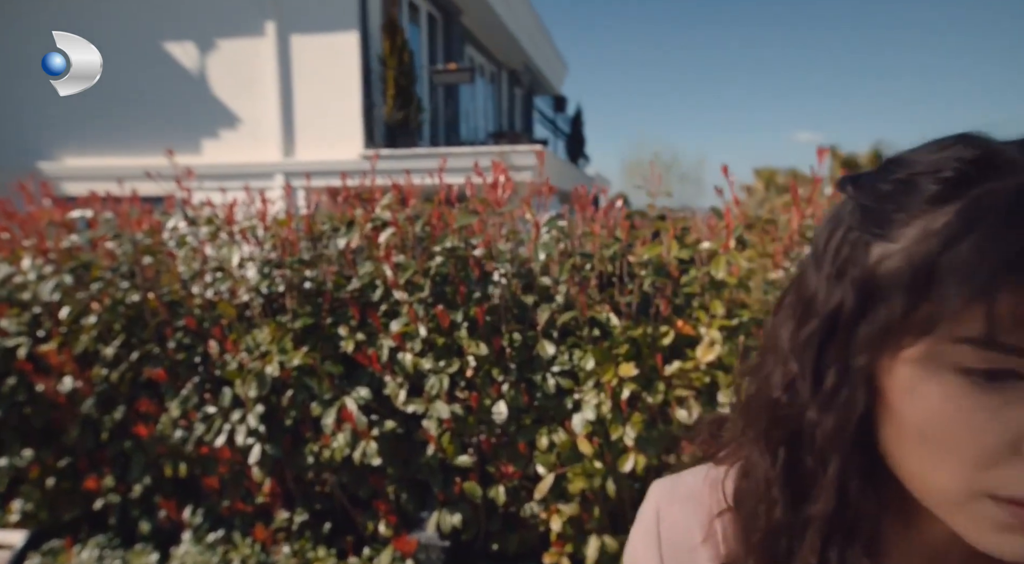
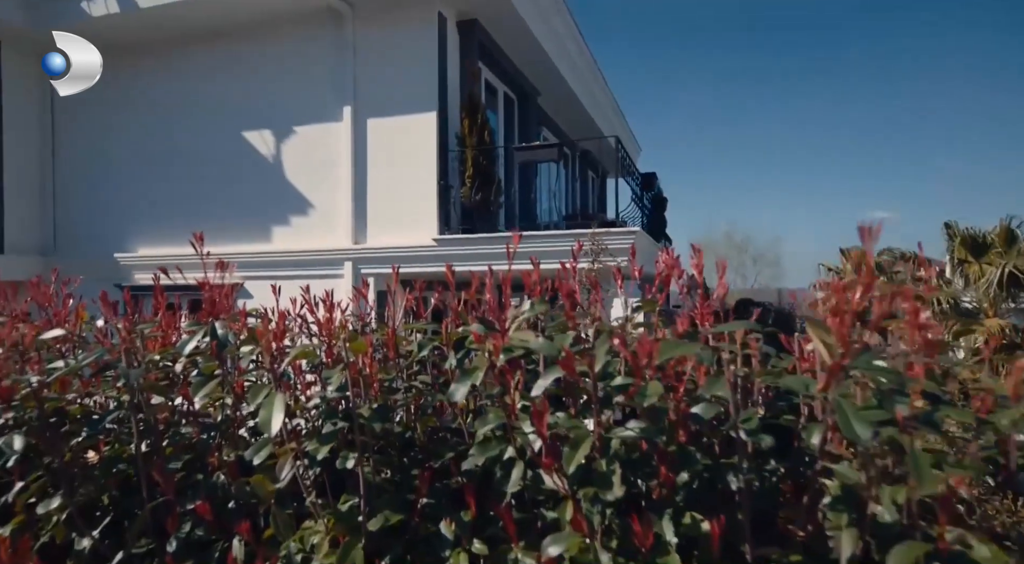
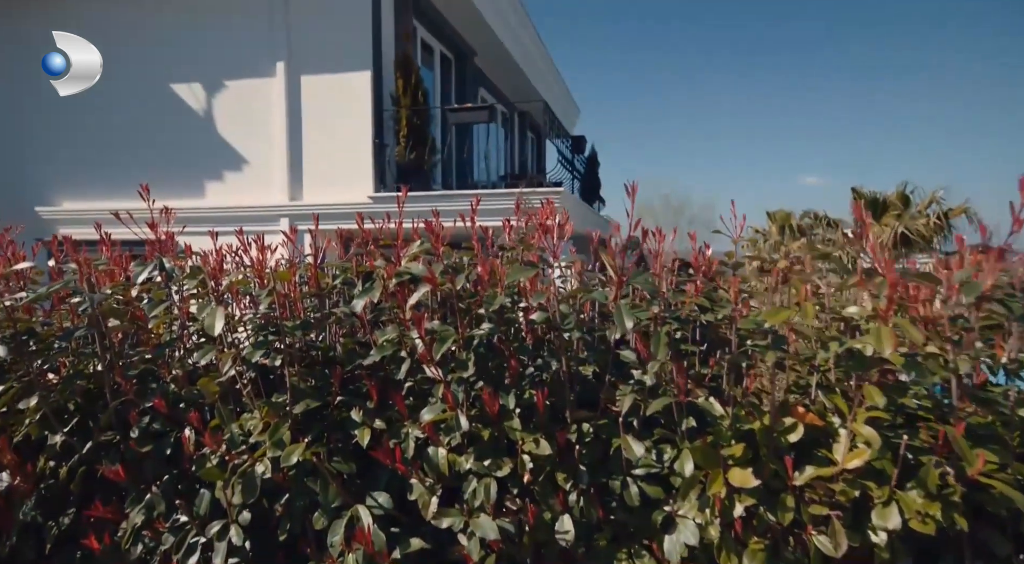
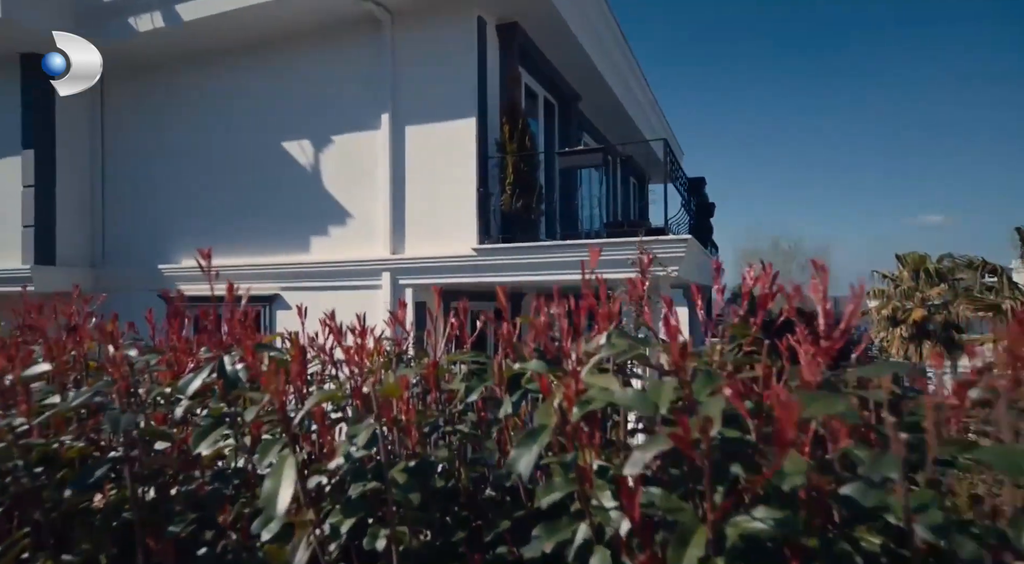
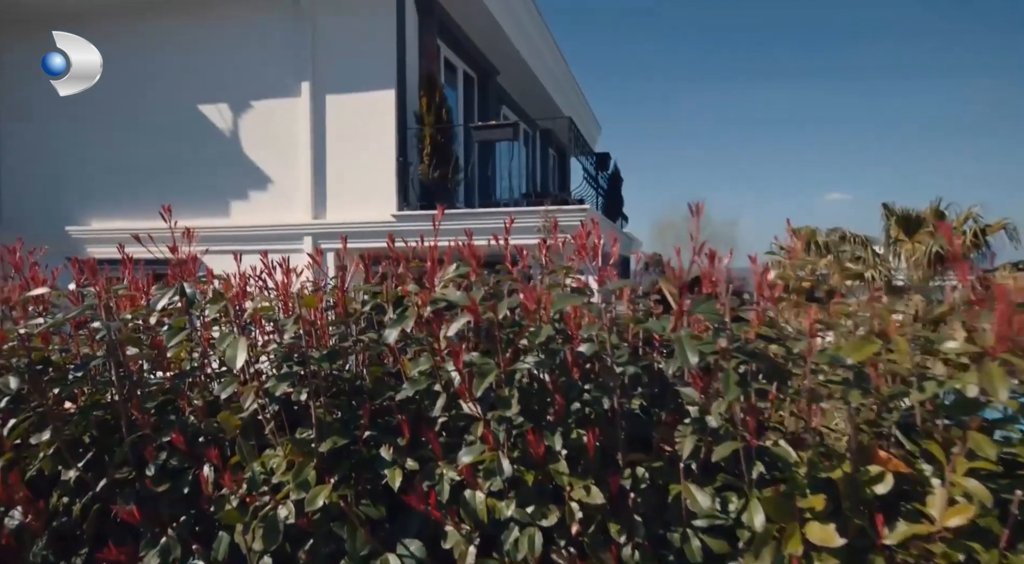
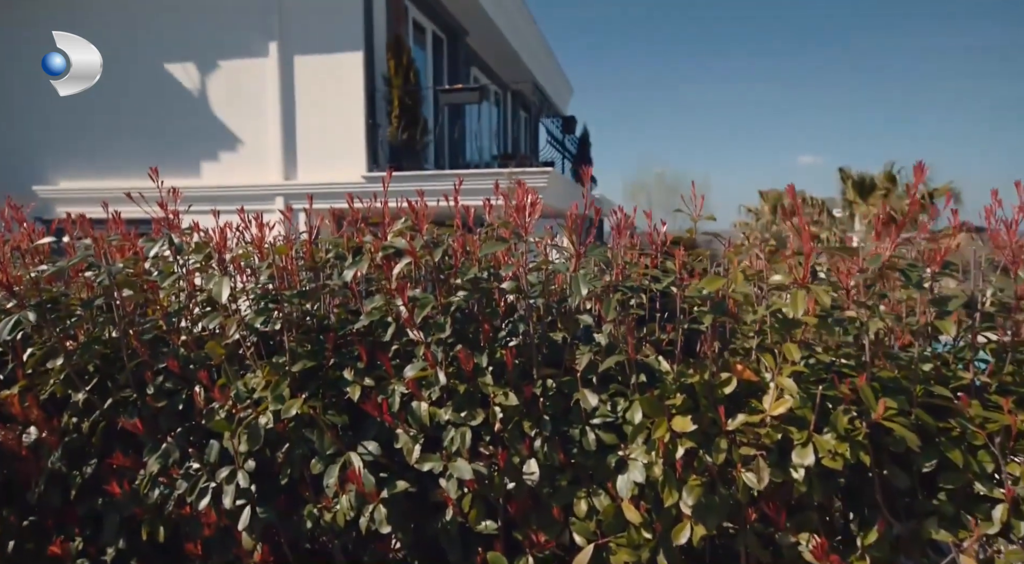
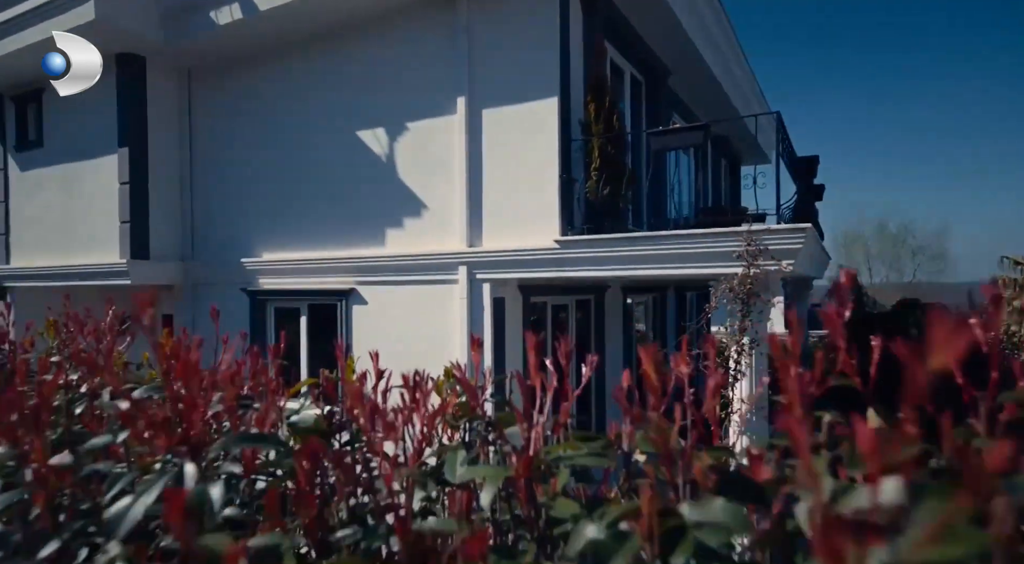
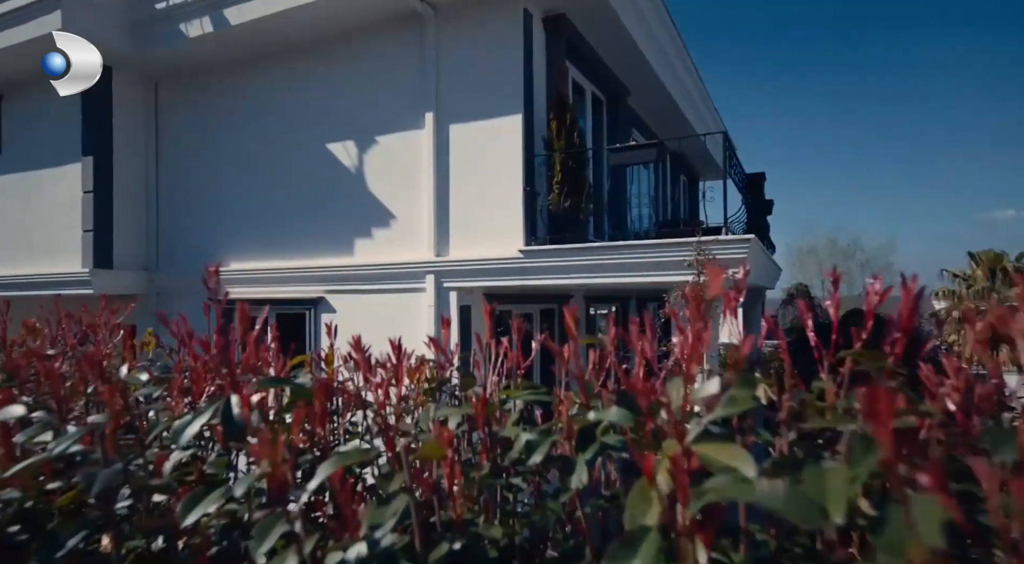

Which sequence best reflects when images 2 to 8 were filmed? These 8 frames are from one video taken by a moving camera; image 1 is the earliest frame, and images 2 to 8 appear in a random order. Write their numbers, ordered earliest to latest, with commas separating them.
6, 3, 5, 2, 4, 8, 7
